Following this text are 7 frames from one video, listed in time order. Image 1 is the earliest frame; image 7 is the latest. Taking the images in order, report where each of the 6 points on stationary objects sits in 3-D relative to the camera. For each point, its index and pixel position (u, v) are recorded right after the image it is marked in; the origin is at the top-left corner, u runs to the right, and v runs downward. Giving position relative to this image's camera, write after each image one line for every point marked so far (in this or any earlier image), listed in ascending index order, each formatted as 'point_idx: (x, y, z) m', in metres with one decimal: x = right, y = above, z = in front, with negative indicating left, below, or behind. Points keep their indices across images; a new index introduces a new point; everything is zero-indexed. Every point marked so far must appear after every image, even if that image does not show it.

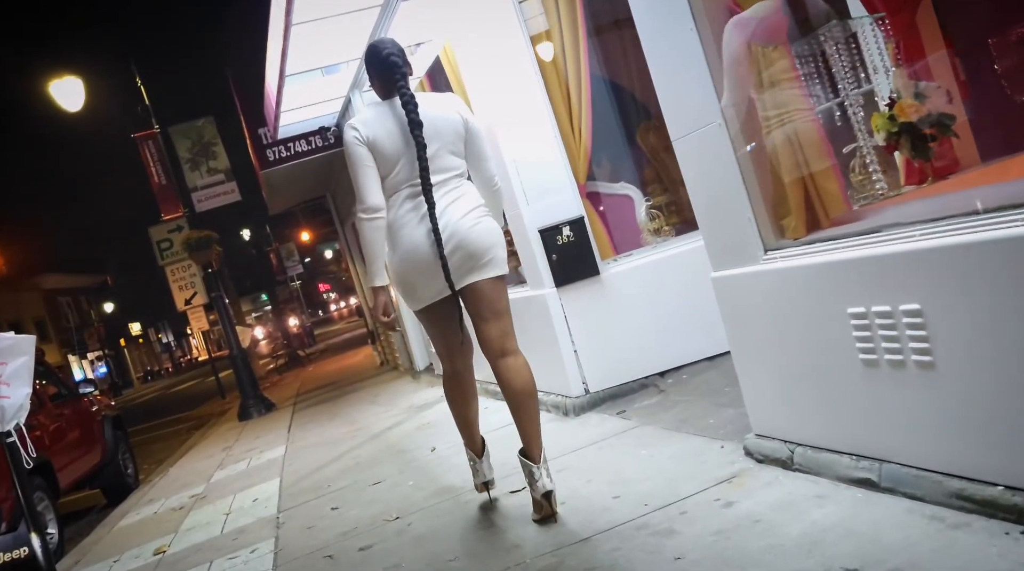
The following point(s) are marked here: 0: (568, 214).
0: (+0.4, +0.5, +6.0) m
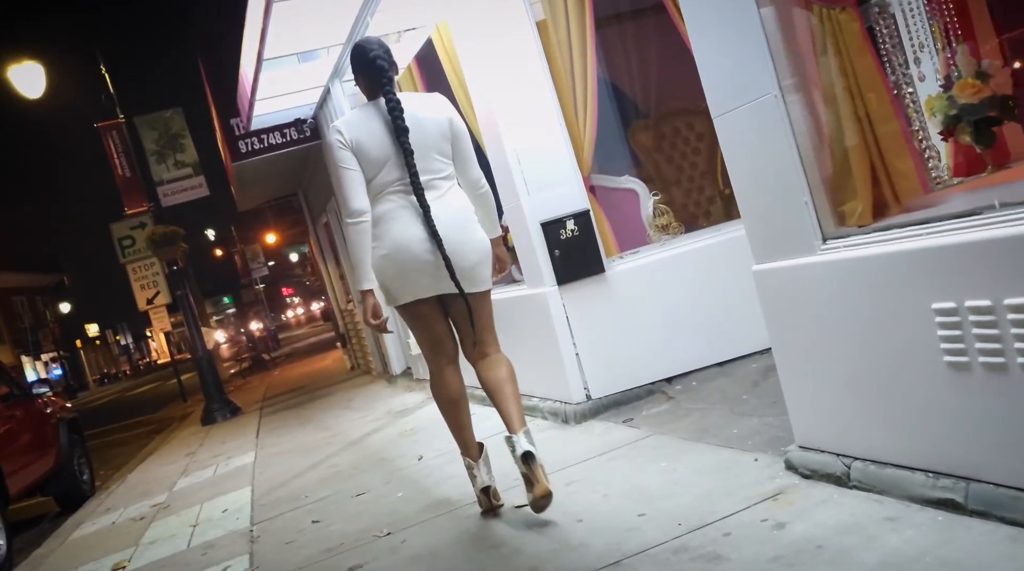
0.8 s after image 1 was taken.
0: (+0.4, +0.5, +5.6) m
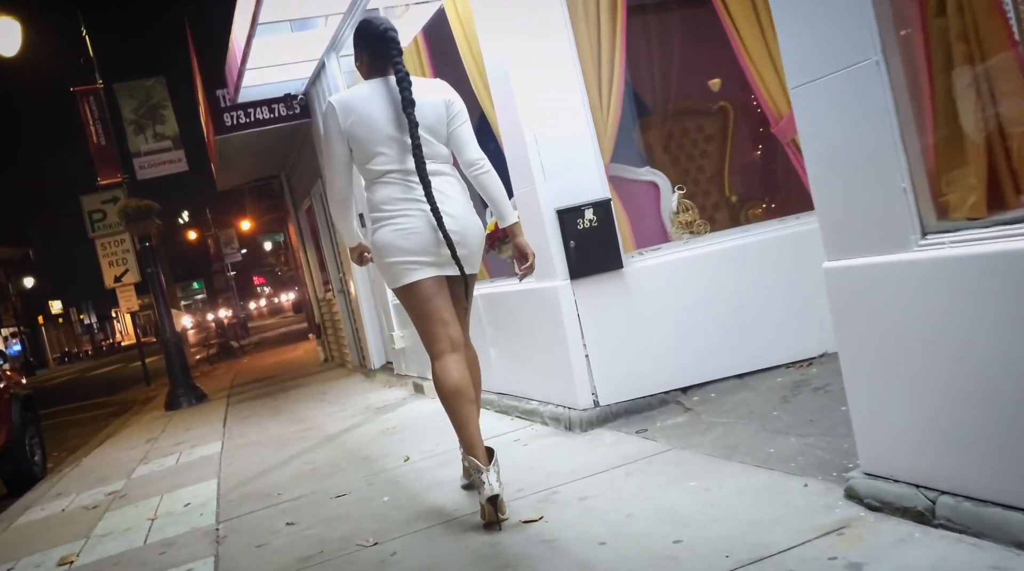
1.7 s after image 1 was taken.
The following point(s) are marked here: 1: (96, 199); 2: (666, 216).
0: (+0.5, +0.5, +5.1) m
1: (-7.1, +1.5, +15.4) m
2: (+0.9, +0.4, +5.5) m
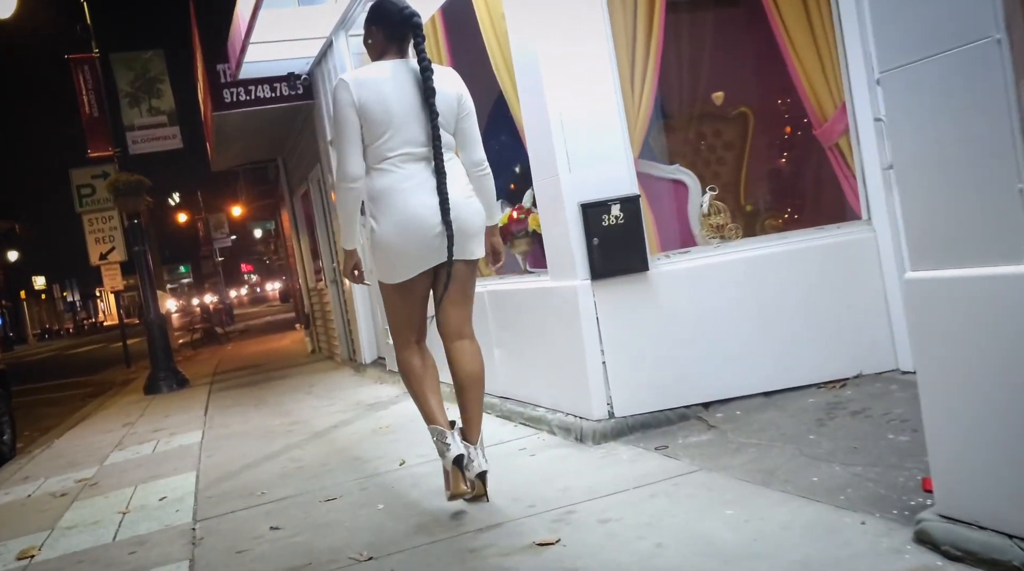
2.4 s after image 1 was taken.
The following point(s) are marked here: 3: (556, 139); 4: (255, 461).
0: (+0.6, +0.5, +4.8) m
1: (-7.0, +1.9, +14.9) m
2: (+1.0, +0.4, +5.2) m
3: (+0.2, +0.8, +4.7) m
4: (-1.7, -1.1, +5.9) m
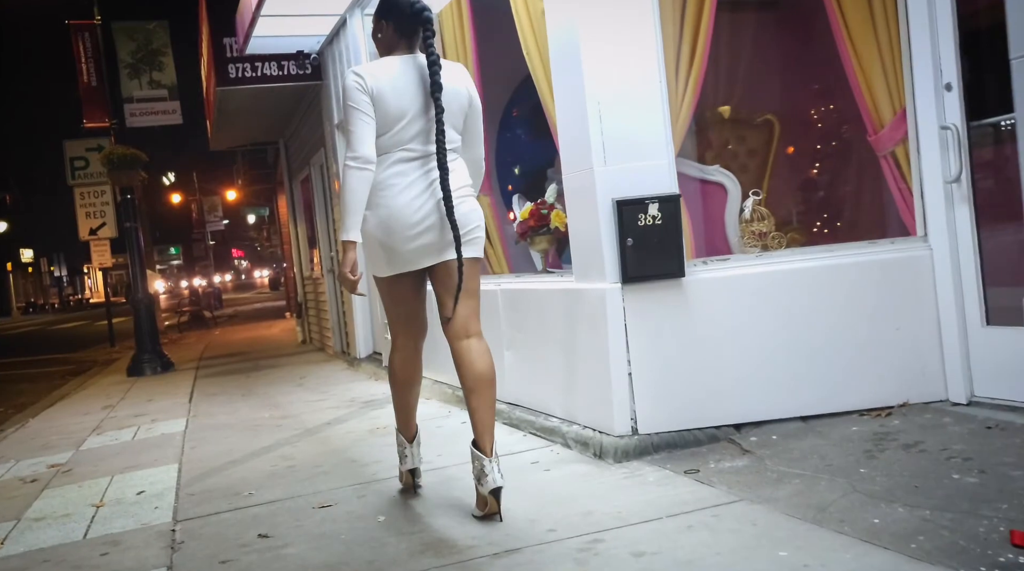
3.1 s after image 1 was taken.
0: (+0.7, +0.5, +4.4) m
1: (-6.9, +2.3, +14.5) m
2: (+1.2, +0.3, +4.8) m
3: (+0.4, +0.7, +4.3) m
4: (-1.6, -1.0, +5.5) m
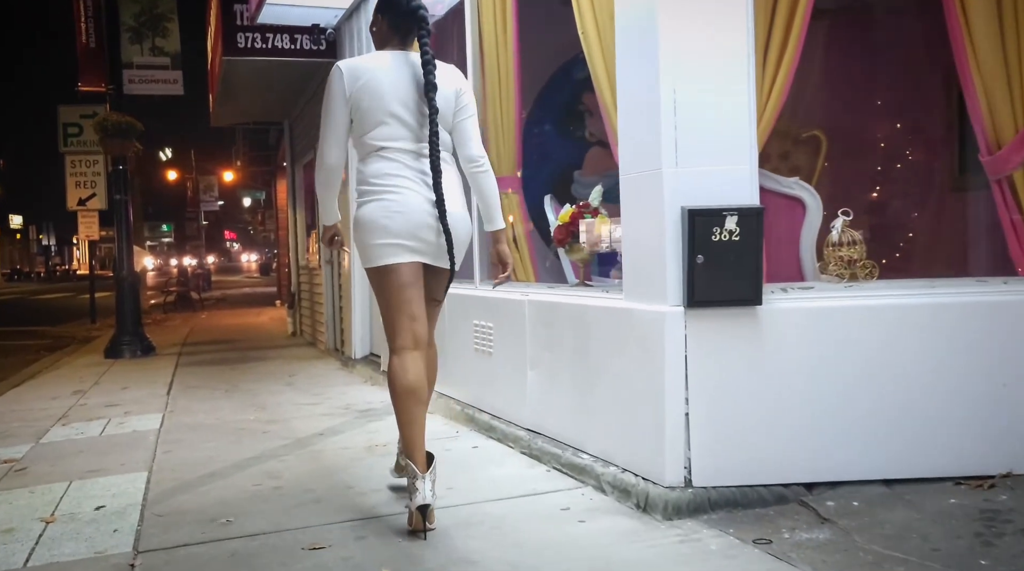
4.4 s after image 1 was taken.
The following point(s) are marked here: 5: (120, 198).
0: (+0.9, +0.4, +3.7) m
1: (-6.6, +2.7, +13.7) m
2: (+1.4, +0.2, +4.1) m
3: (+0.6, +0.7, +3.7) m
4: (-1.5, -1.0, +4.8) m
5: (-5.2, +1.2, +12.1) m
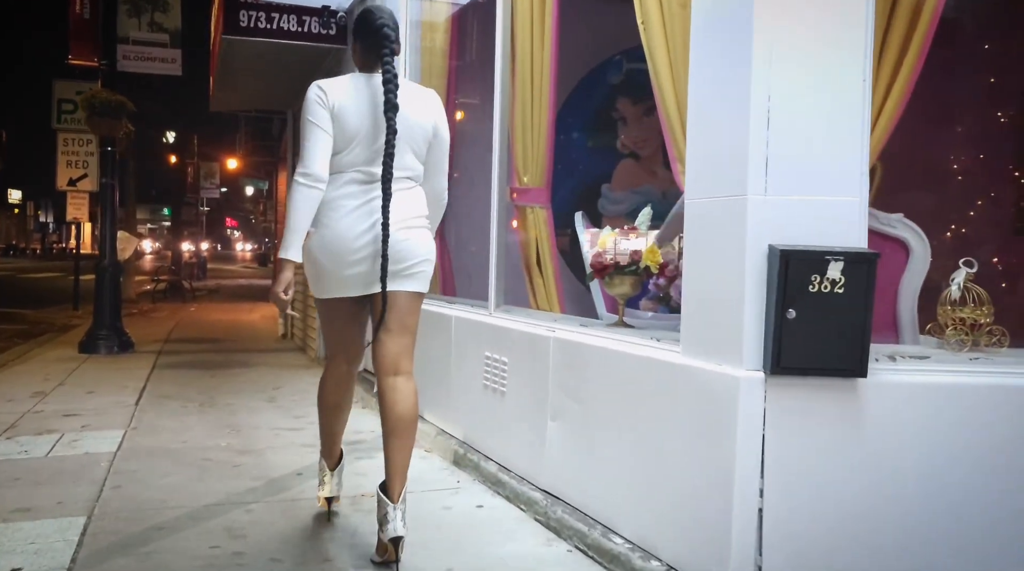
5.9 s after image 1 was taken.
0: (+1.1, +0.1, +2.9) m
1: (-6.4, +2.9, +12.9) m
2: (+1.5, -0.1, +3.3) m
3: (+0.8, +0.5, +2.9) m
4: (-1.5, -1.0, +4.0) m
5: (-5.1, +1.3, +11.3) m
